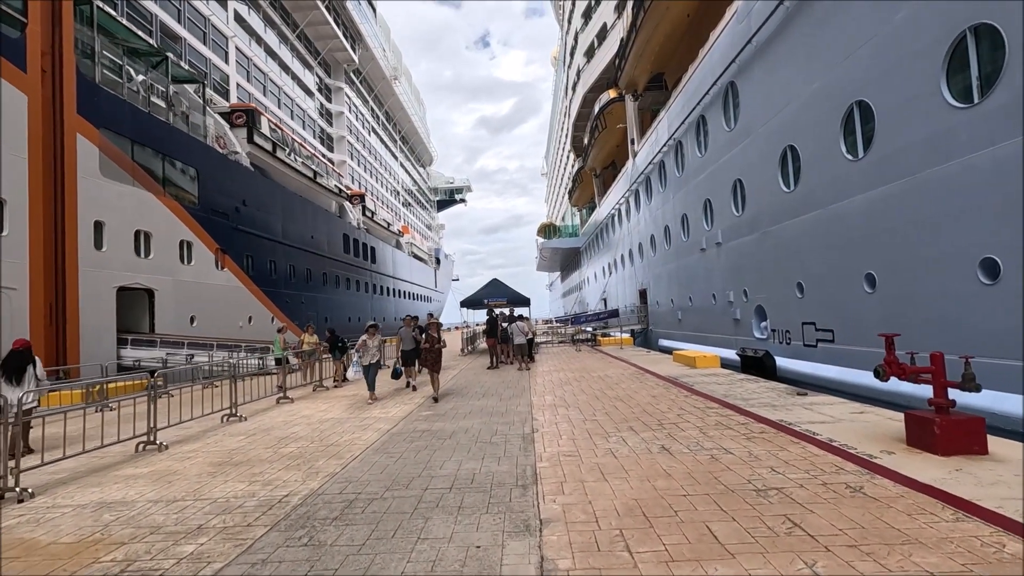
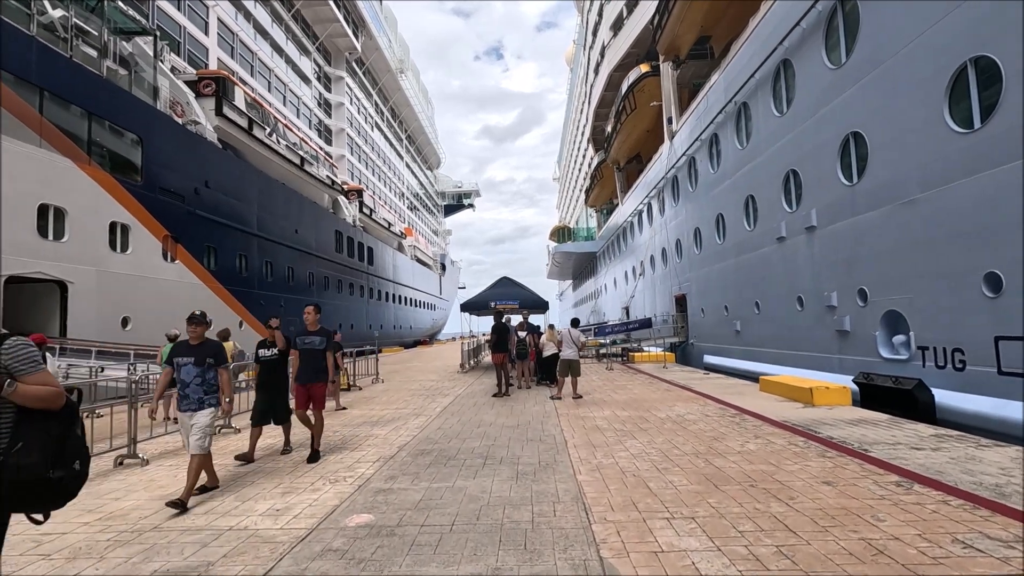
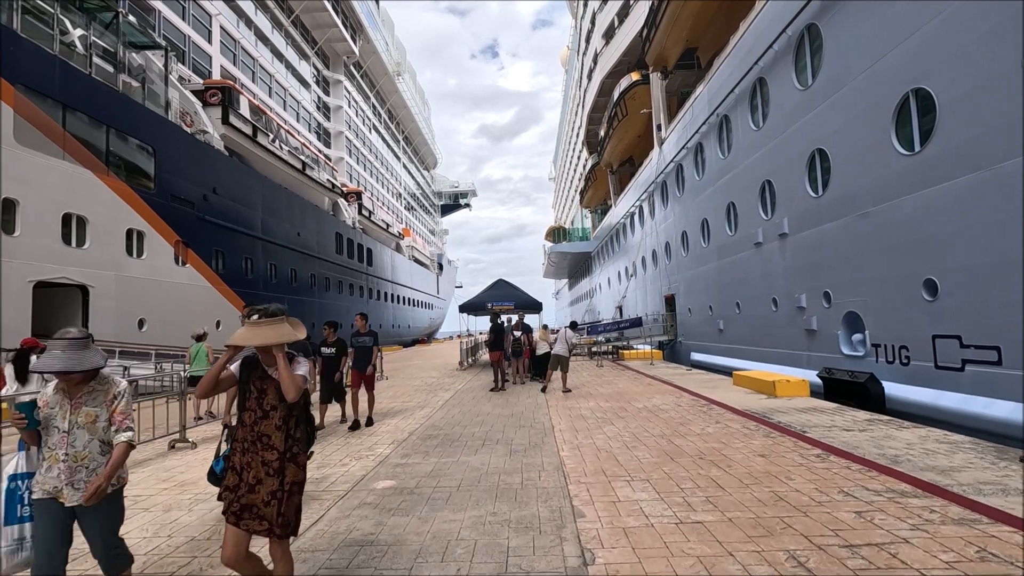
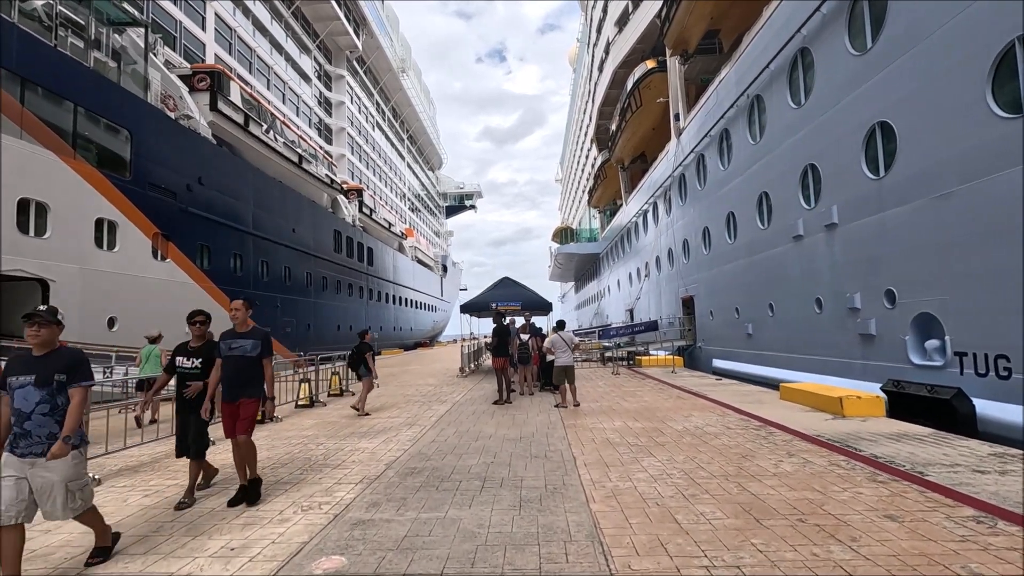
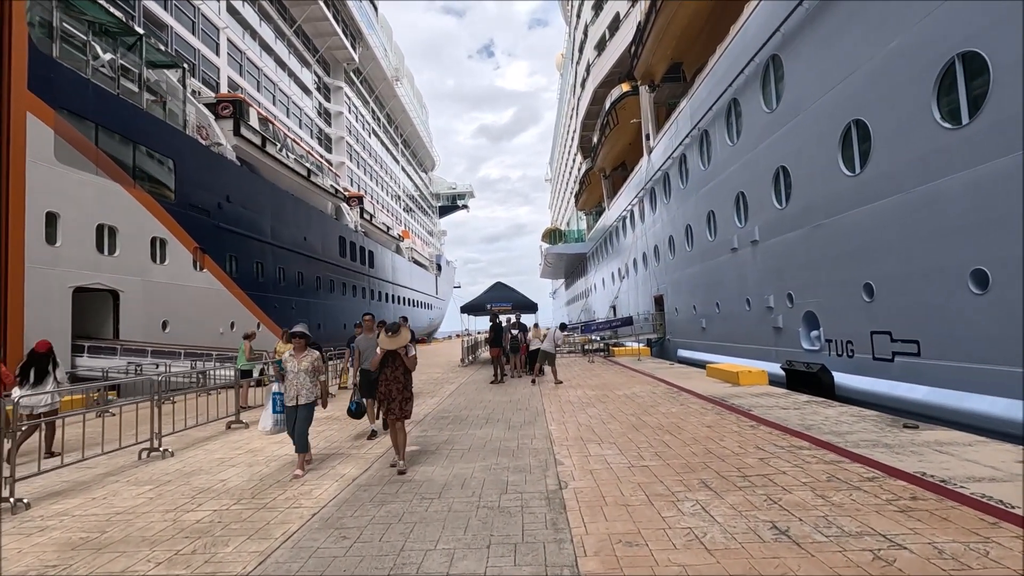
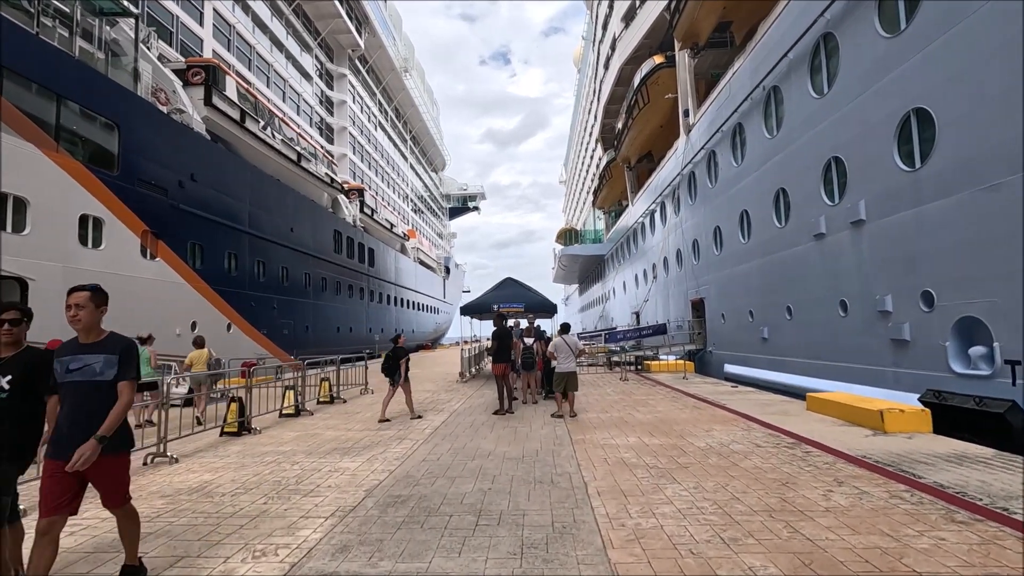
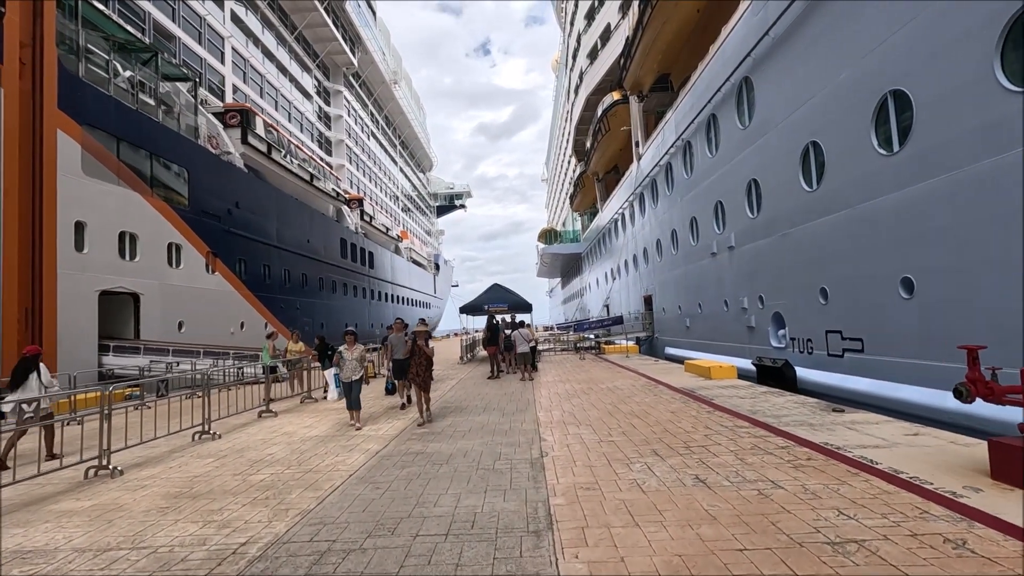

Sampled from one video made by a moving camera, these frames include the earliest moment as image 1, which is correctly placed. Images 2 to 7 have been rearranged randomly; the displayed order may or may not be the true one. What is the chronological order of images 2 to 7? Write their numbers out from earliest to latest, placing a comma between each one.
7, 5, 3, 2, 4, 6
